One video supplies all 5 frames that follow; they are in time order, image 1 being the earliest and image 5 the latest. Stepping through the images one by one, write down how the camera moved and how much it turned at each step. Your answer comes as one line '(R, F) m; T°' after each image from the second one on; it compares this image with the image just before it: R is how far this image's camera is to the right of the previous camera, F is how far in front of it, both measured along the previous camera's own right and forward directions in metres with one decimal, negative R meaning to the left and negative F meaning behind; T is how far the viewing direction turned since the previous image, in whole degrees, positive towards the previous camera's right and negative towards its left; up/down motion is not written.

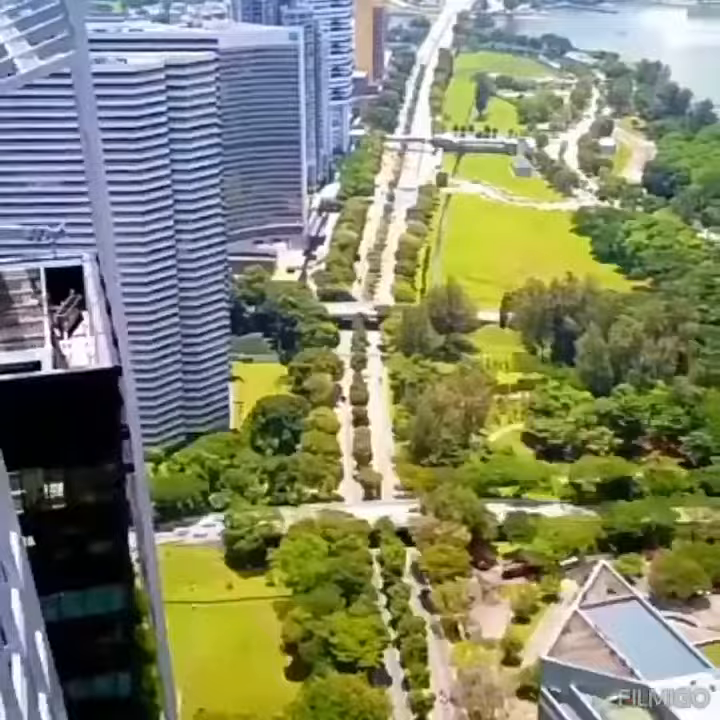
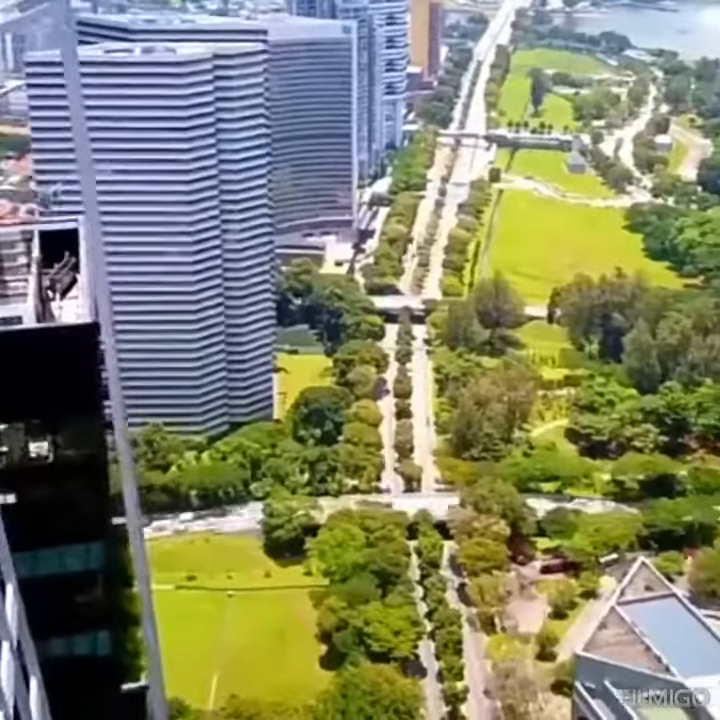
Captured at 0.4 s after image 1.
(+0.8, +0.1) m; -2°
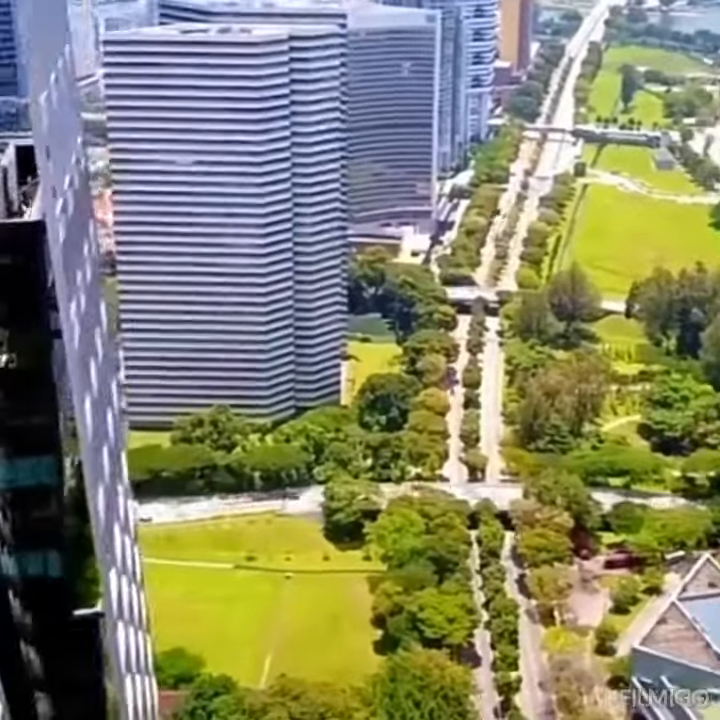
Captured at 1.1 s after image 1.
(+1.3, +0.8) m; -4°
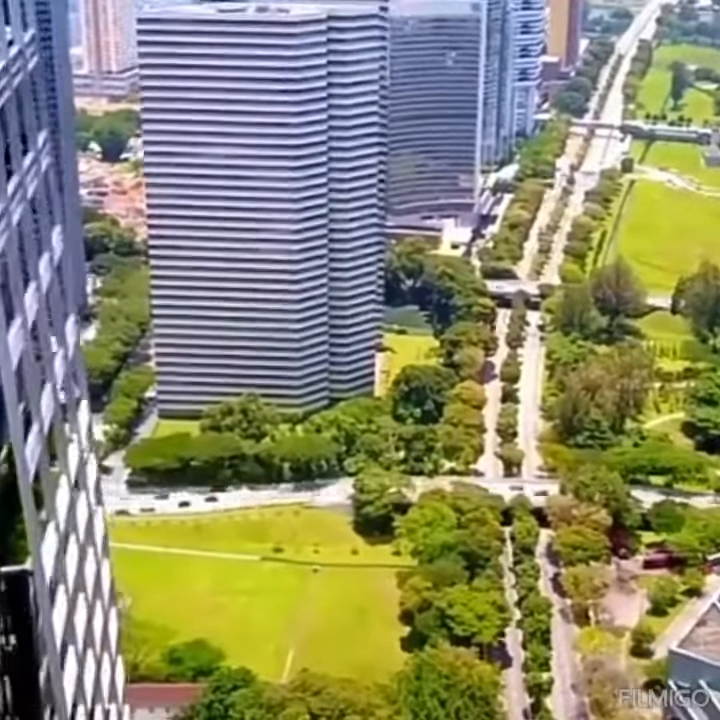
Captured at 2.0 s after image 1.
(+0.6, +2.0) m; -2°
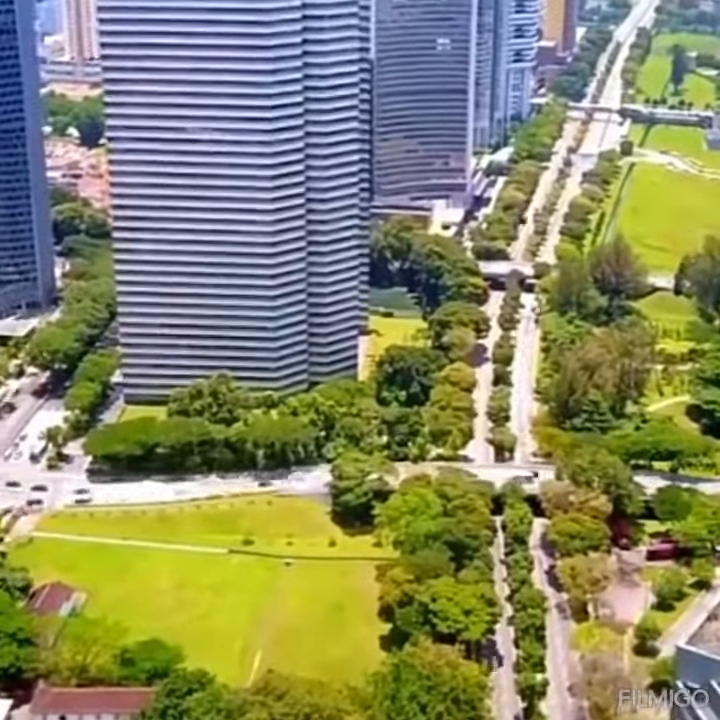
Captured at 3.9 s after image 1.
(+1.0, +5.4) m; 0°
